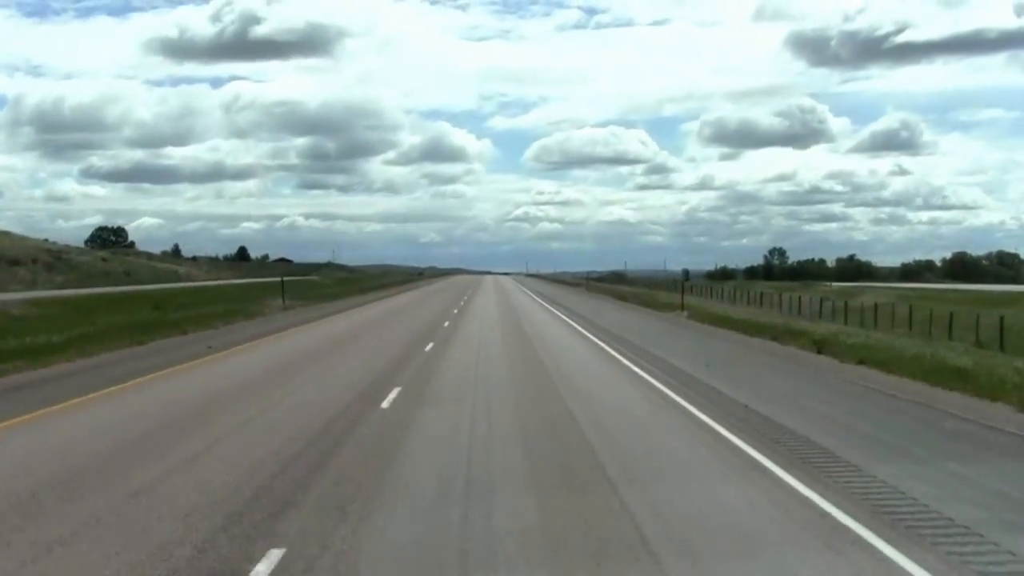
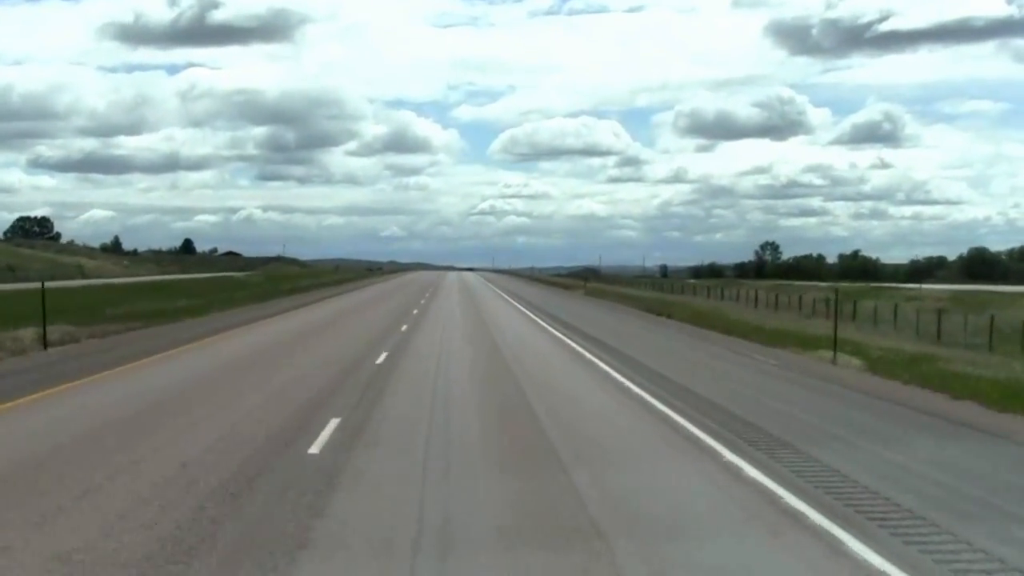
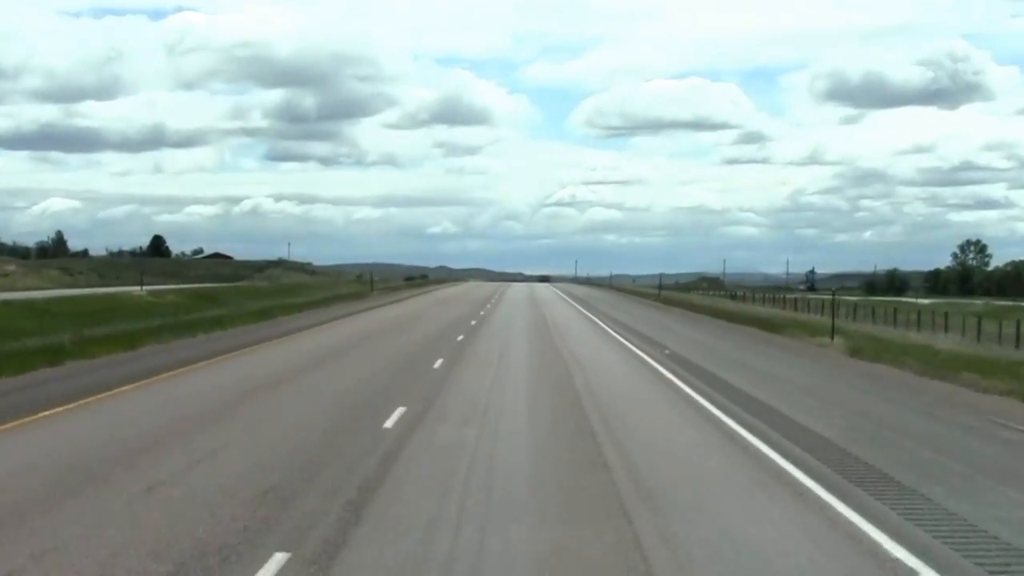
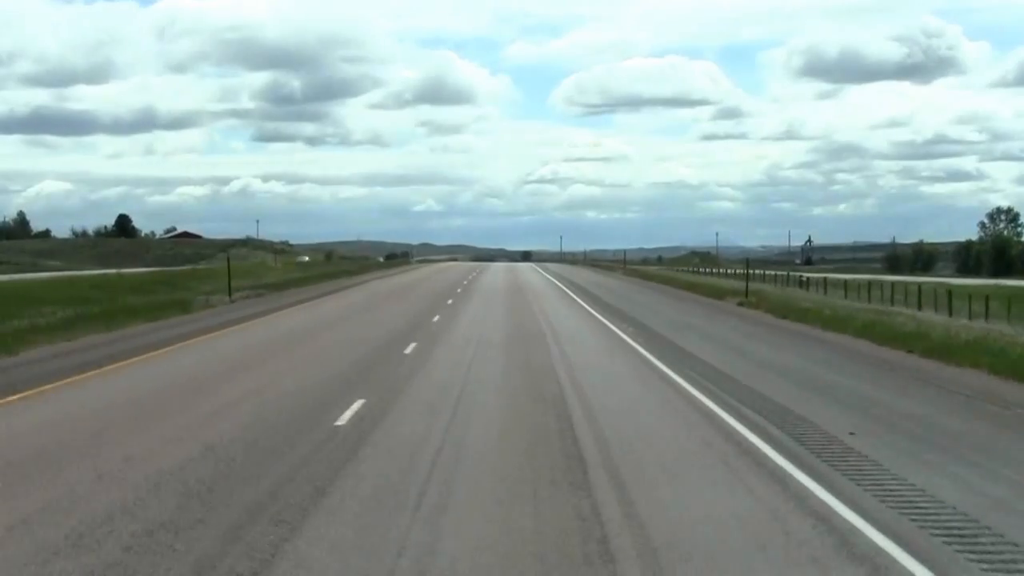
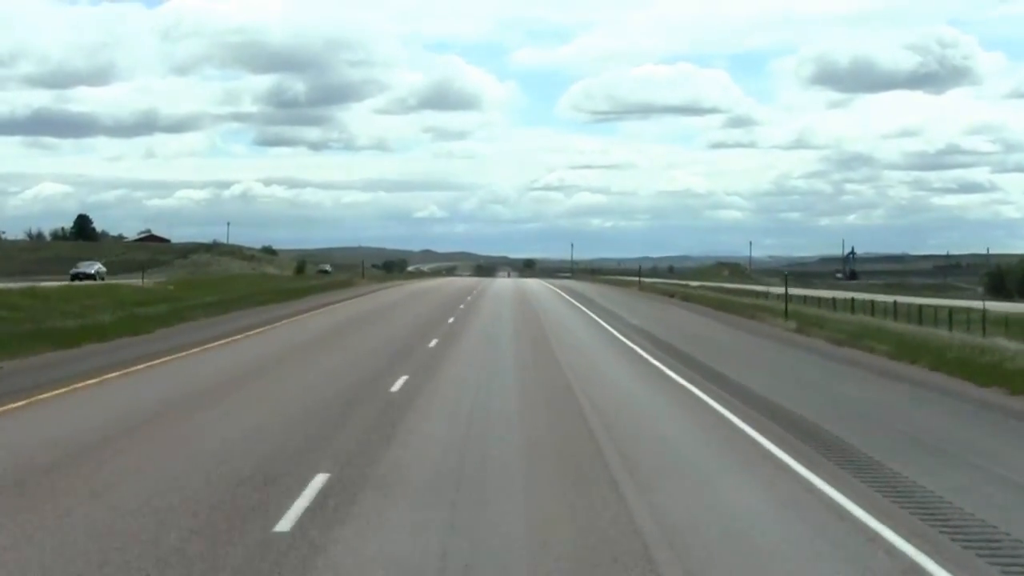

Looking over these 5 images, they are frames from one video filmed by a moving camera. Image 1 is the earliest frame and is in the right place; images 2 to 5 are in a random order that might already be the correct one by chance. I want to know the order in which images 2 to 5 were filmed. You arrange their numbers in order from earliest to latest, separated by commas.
2, 3, 4, 5
